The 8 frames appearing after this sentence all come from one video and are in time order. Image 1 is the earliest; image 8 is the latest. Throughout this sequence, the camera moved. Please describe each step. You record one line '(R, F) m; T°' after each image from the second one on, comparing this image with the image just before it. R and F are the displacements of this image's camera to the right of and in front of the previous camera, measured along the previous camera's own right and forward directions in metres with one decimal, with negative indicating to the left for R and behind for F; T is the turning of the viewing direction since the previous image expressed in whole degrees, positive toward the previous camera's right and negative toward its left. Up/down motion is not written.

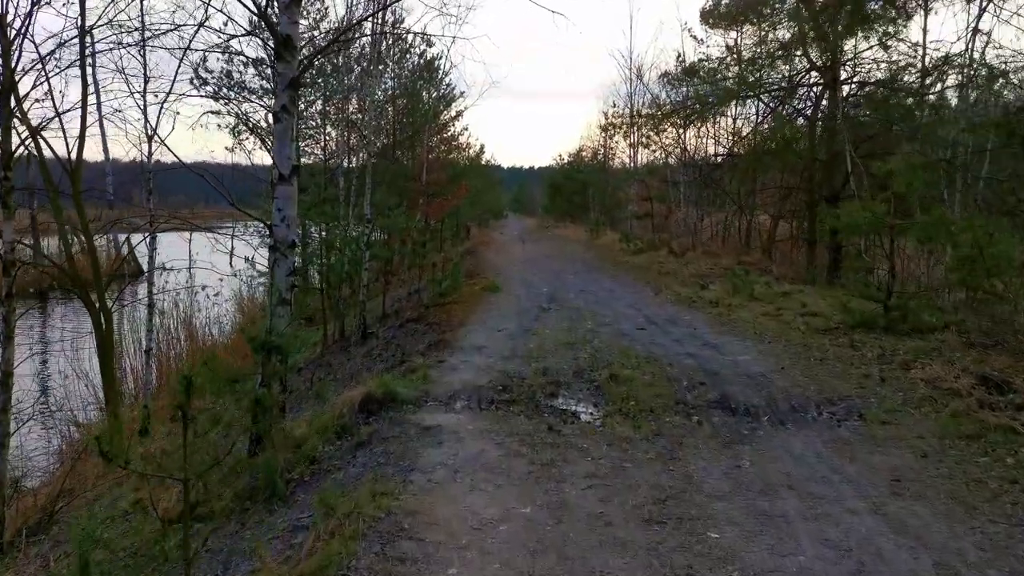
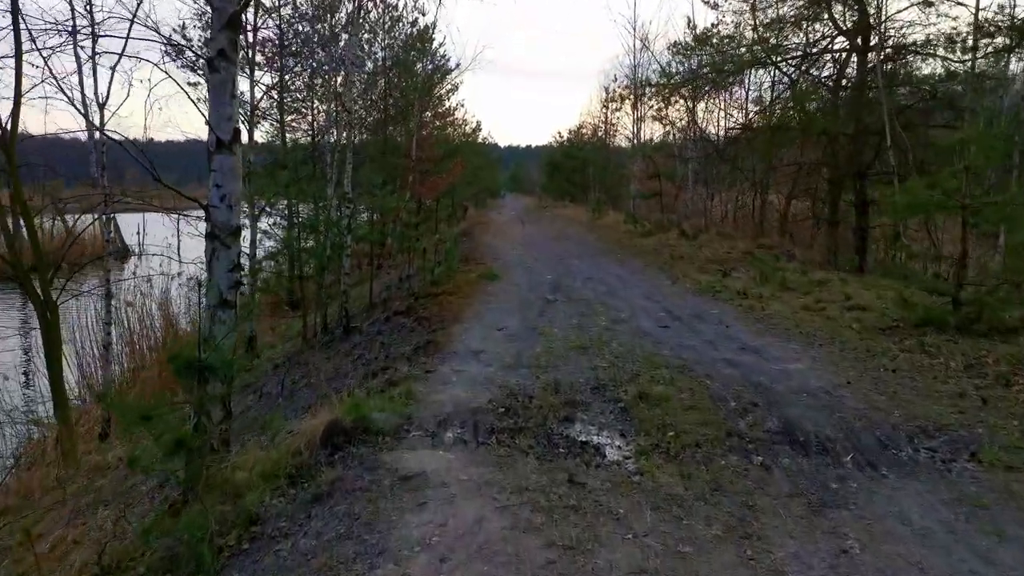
(-0.1, +1.4) m; 0°
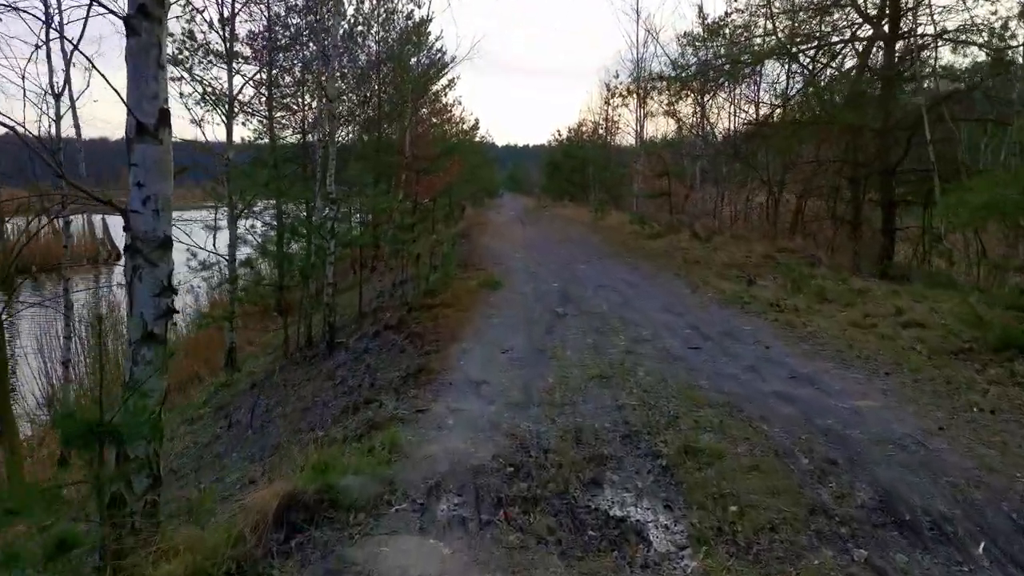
(-0.1, +1.1) m; 0°
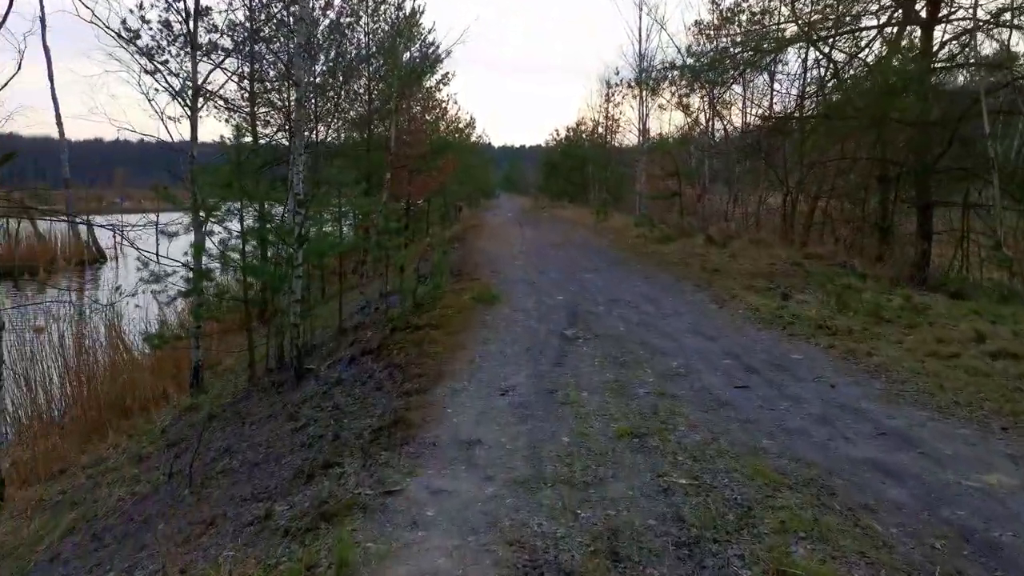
(0.0, +1.4) m; 0°
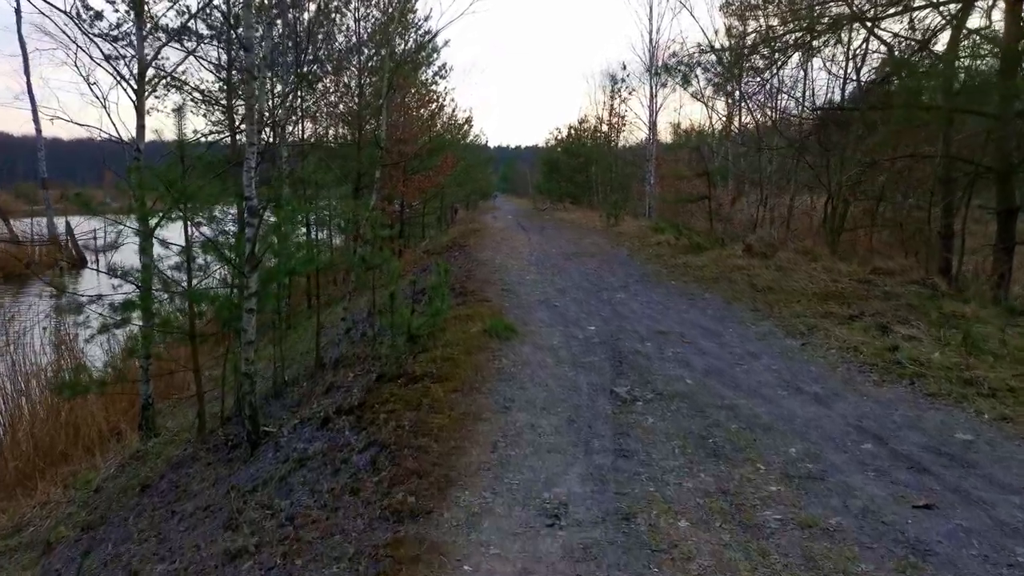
(-0.3, +2.1) m; 0°
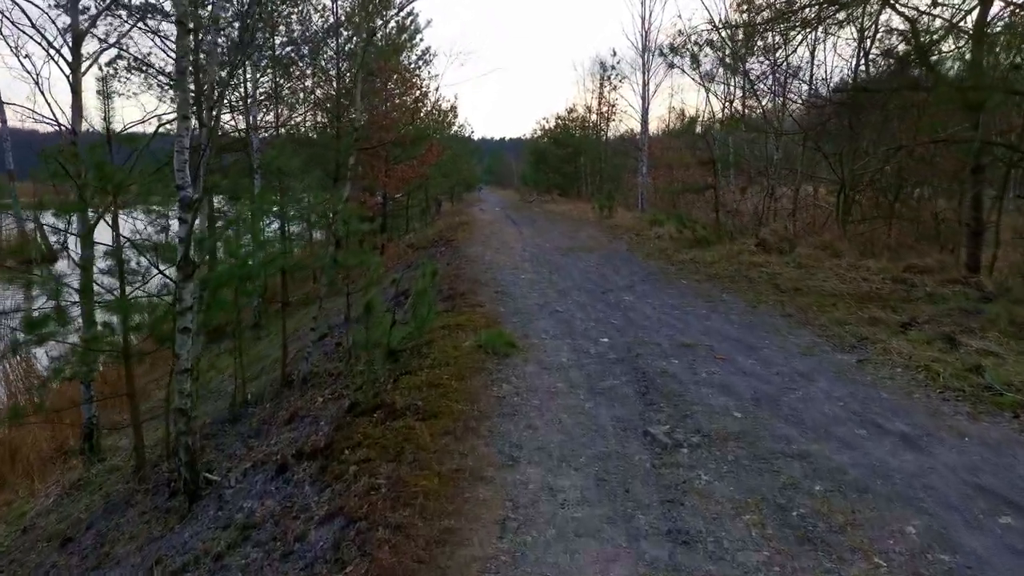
(-0.1, +1.2) m; +1°
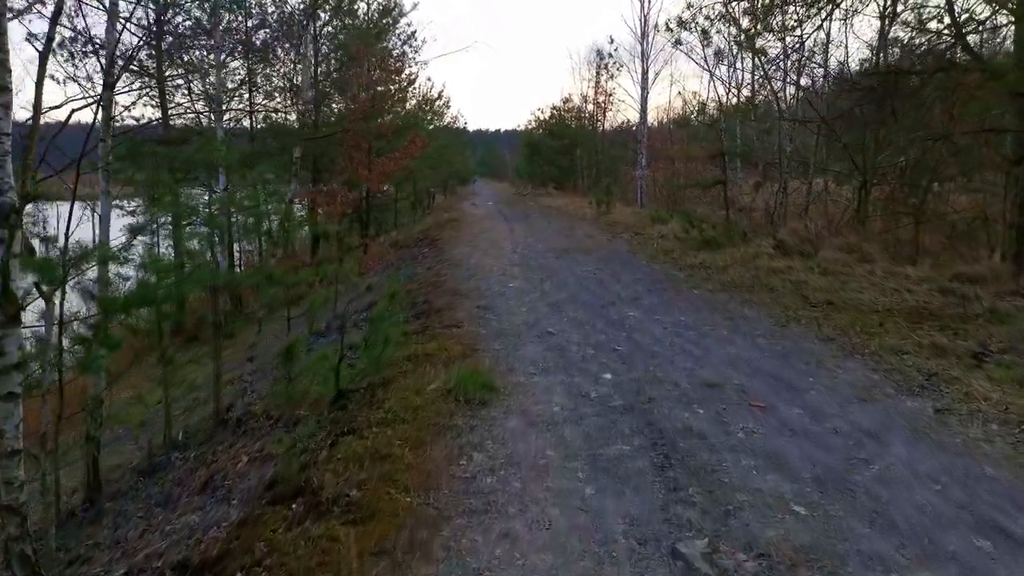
(+0.1, +1.4) m; 0°
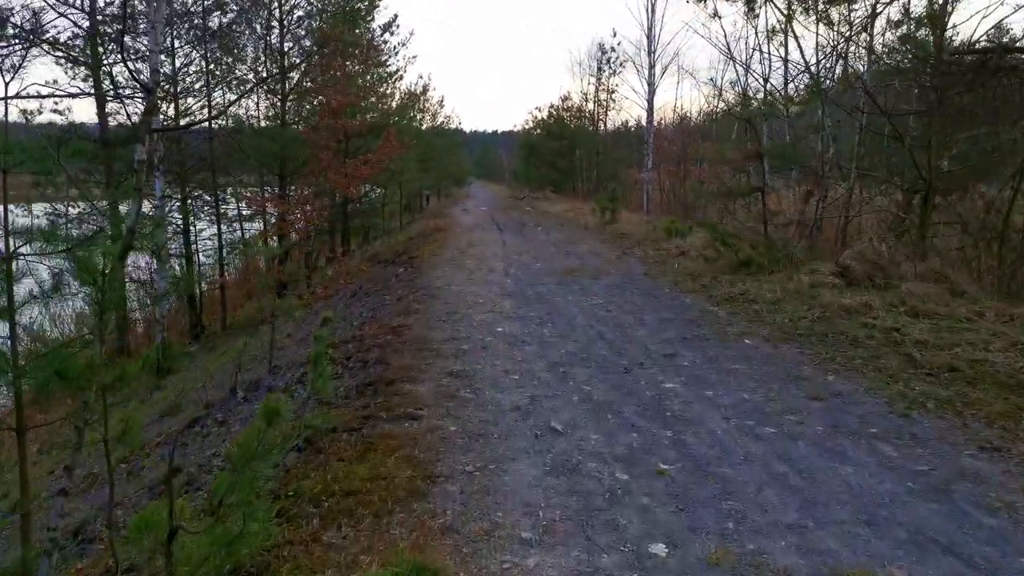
(+0.1, +2.4) m; 0°
